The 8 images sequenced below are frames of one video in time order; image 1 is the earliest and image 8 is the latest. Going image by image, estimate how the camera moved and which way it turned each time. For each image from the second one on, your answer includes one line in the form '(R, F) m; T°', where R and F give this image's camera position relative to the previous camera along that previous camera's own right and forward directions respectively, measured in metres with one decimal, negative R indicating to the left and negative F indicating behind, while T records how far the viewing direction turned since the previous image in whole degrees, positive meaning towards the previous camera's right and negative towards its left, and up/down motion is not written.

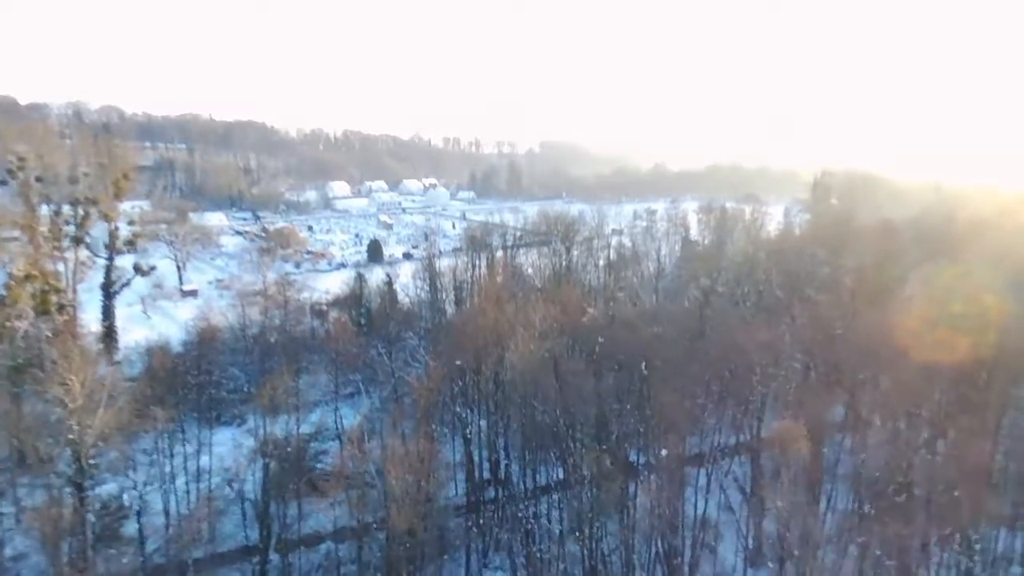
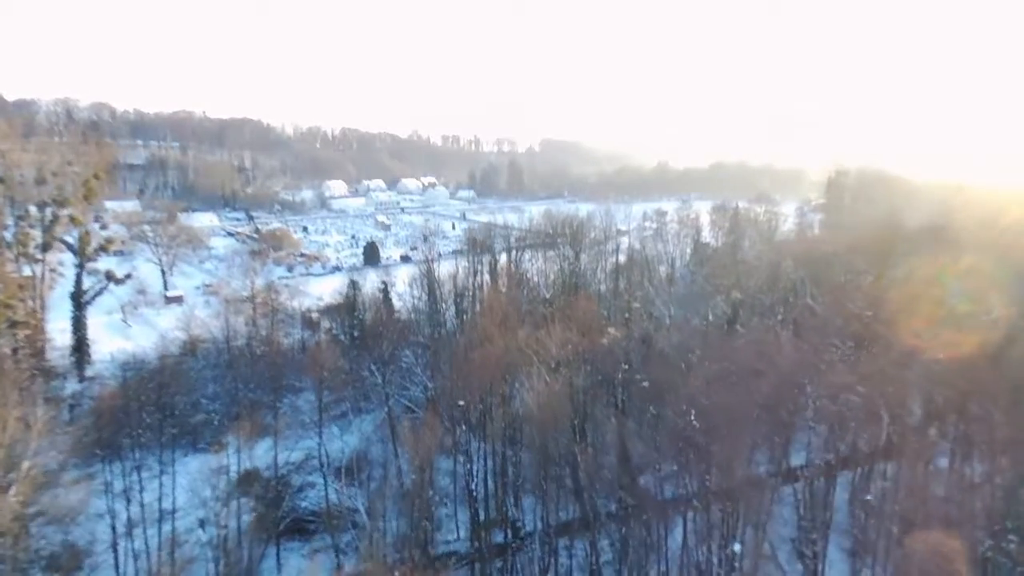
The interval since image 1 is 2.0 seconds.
(-0.2, +2.4) m; 0°
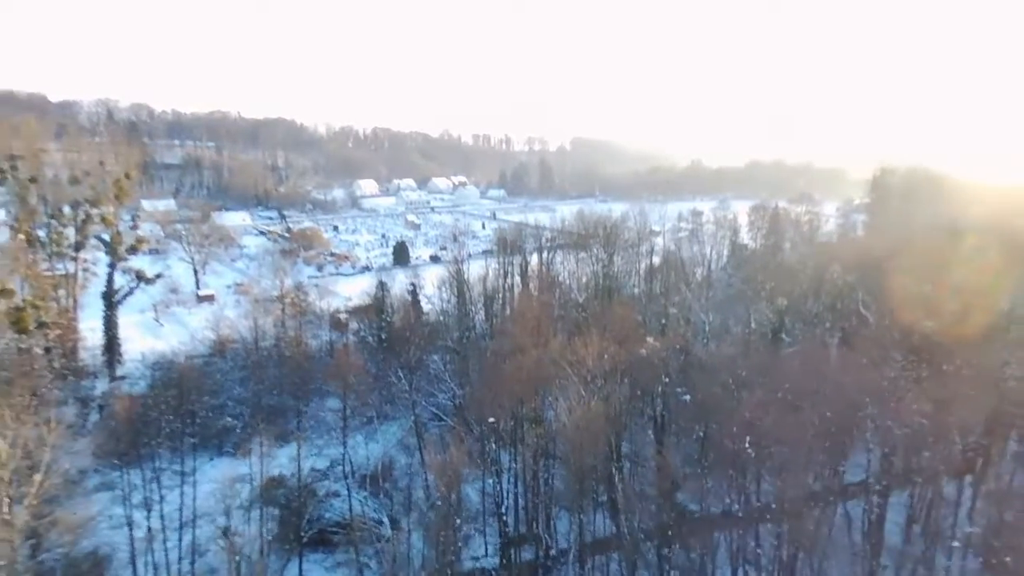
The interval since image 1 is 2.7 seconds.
(0.0, +0.6) m; -2°
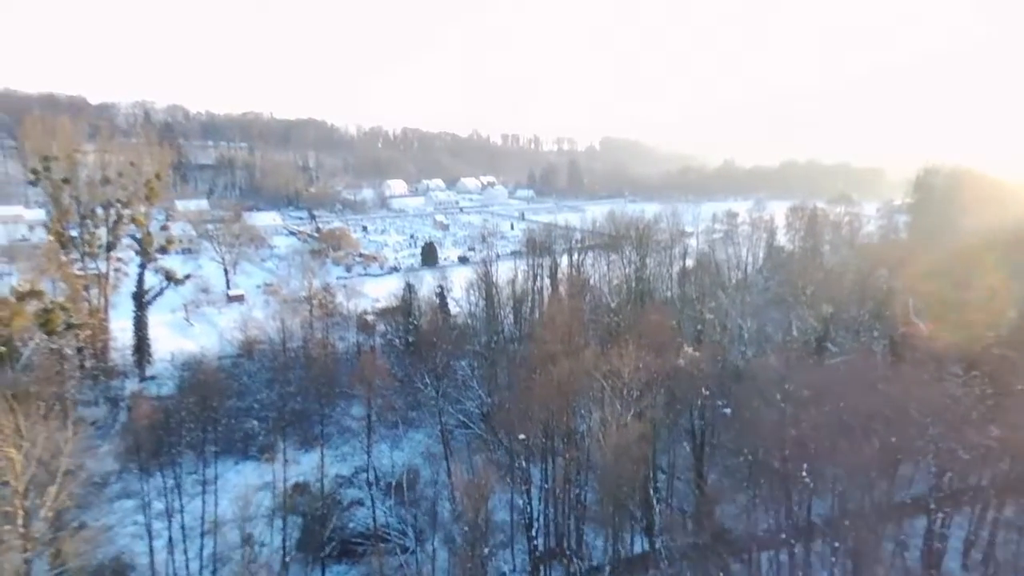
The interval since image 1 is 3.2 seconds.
(0.0, +0.4) m; -2°
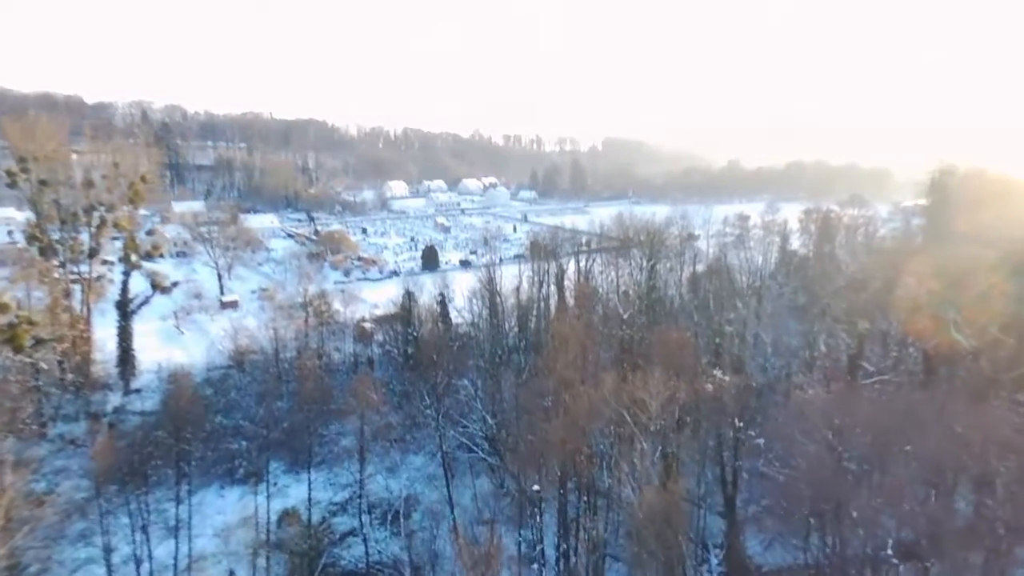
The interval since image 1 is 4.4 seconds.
(-0.1, +1.6) m; 0°
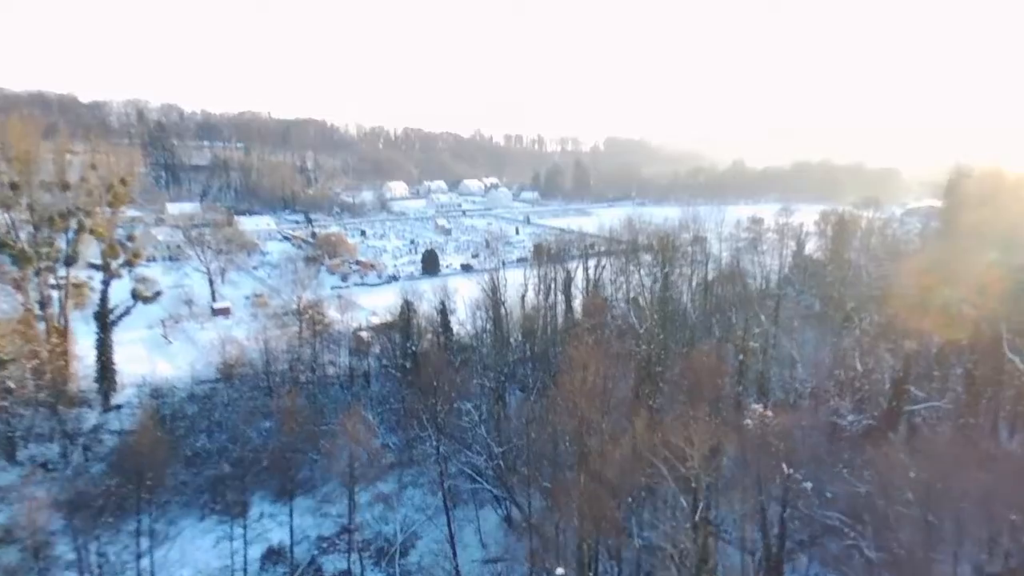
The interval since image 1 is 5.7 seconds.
(-0.2, +1.8) m; 0°
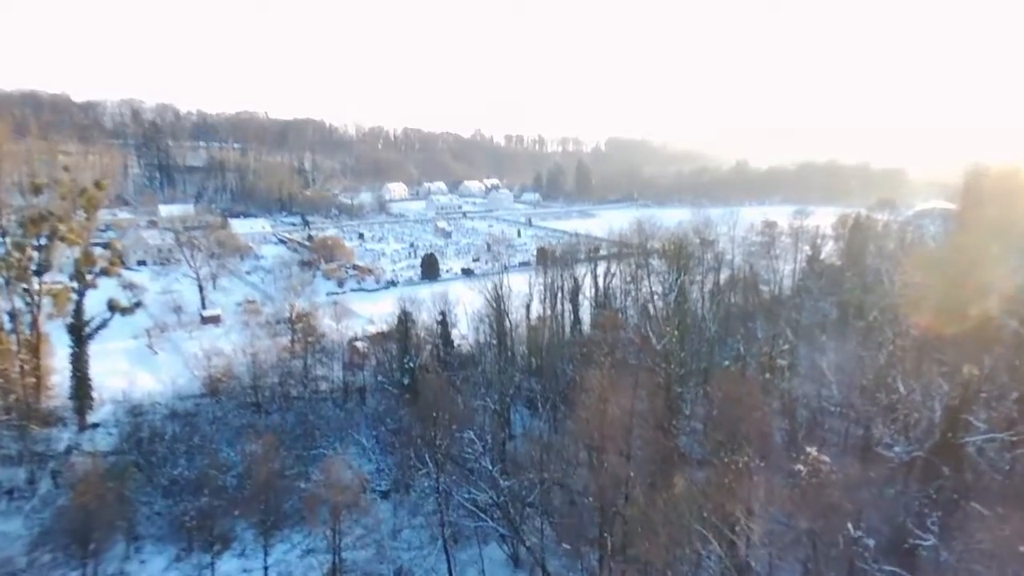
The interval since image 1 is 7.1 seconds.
(-0.2, +1.8) m; 0°
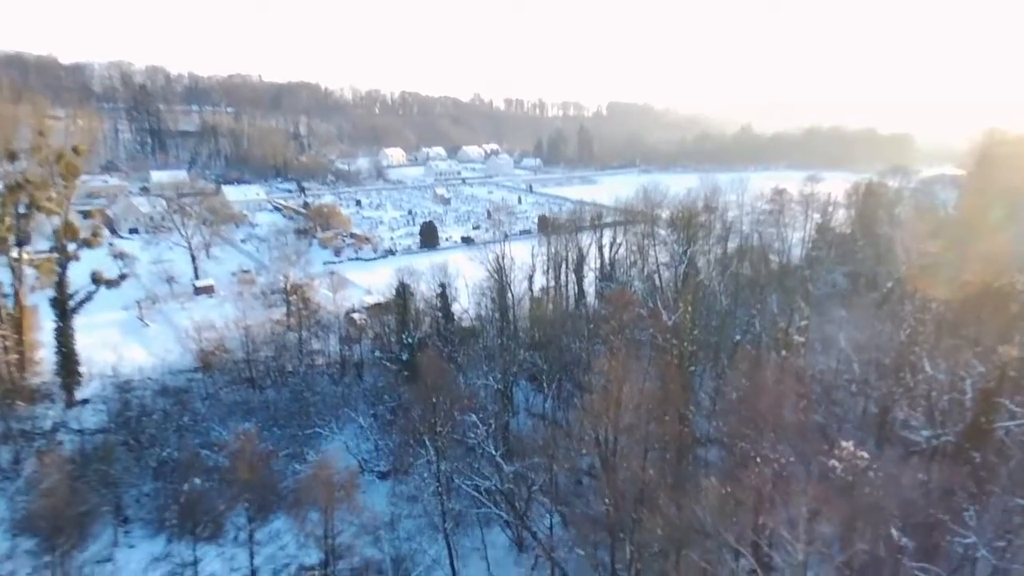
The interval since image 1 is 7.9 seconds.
(-0.1, +1.0) m; 0°
